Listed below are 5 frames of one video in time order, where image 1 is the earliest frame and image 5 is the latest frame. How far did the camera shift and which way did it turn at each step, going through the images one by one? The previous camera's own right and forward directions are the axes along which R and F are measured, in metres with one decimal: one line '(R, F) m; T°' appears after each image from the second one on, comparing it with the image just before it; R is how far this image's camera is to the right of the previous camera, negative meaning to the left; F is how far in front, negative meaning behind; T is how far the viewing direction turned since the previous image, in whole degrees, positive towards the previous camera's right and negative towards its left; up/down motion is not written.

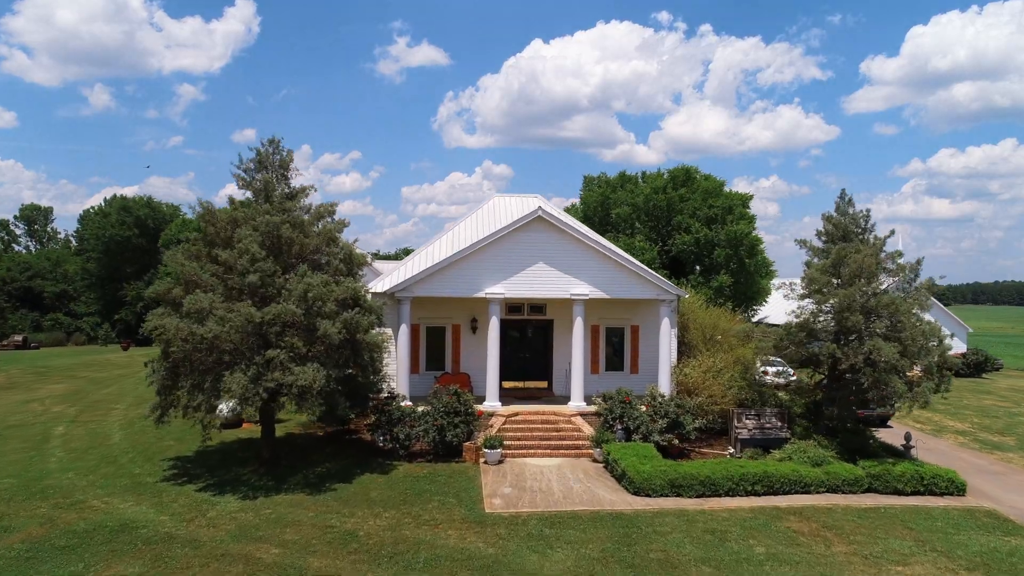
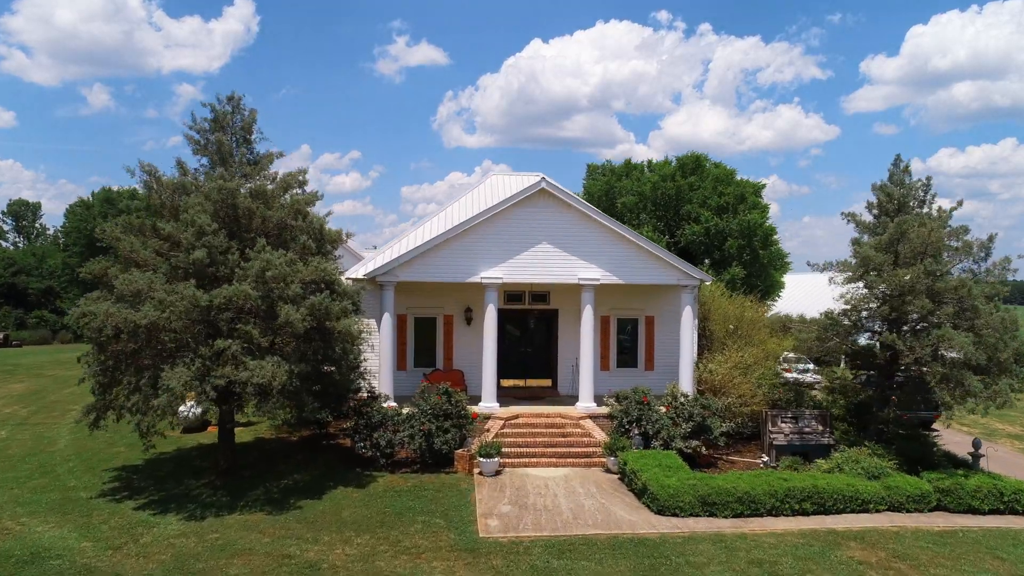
(0.0, +2.2) m; 0°
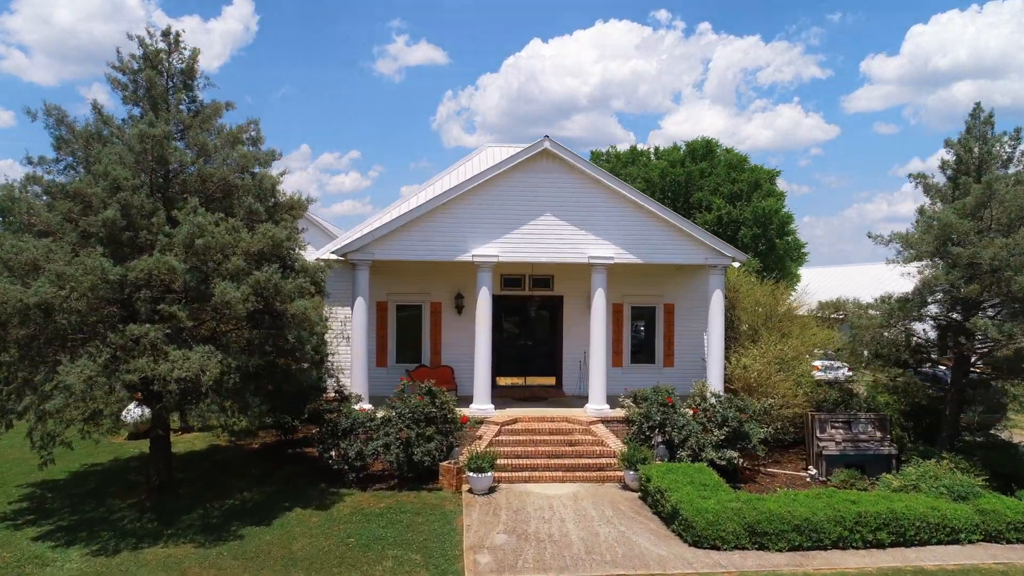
(0.0, +2.4) m; 0°
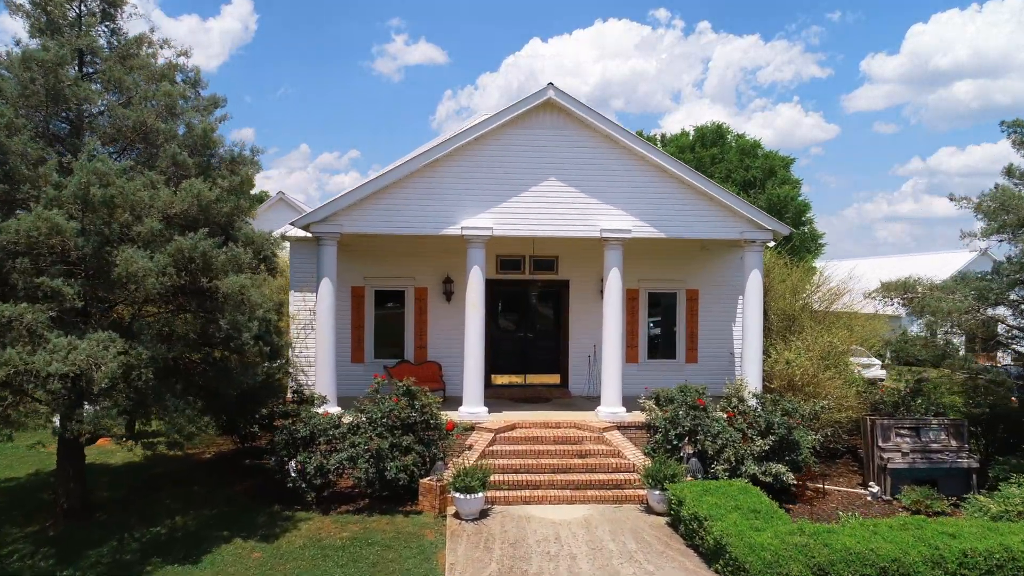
(0.0, +2.1) m; 0°
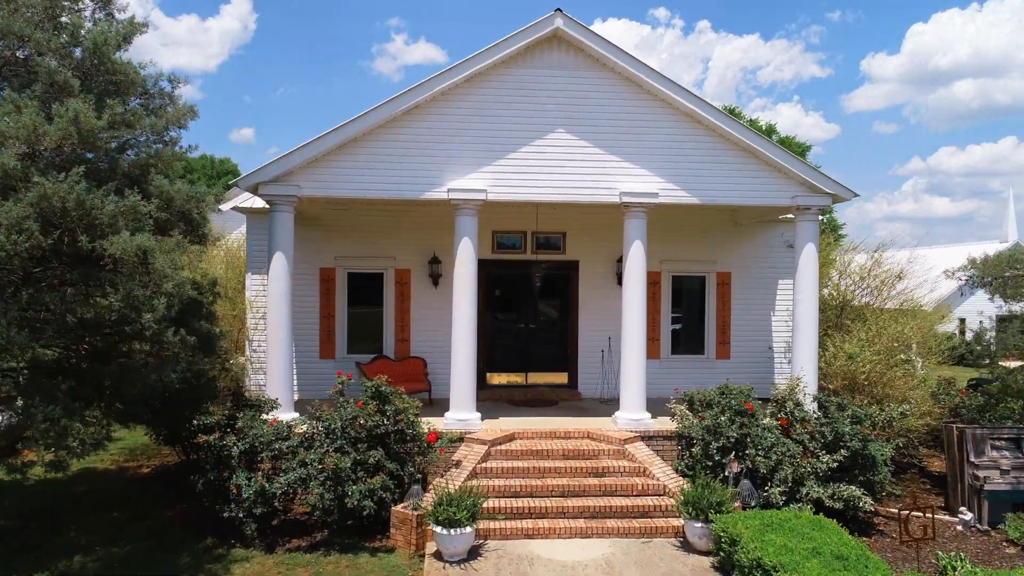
(0.0, +2.0) m; 0°
